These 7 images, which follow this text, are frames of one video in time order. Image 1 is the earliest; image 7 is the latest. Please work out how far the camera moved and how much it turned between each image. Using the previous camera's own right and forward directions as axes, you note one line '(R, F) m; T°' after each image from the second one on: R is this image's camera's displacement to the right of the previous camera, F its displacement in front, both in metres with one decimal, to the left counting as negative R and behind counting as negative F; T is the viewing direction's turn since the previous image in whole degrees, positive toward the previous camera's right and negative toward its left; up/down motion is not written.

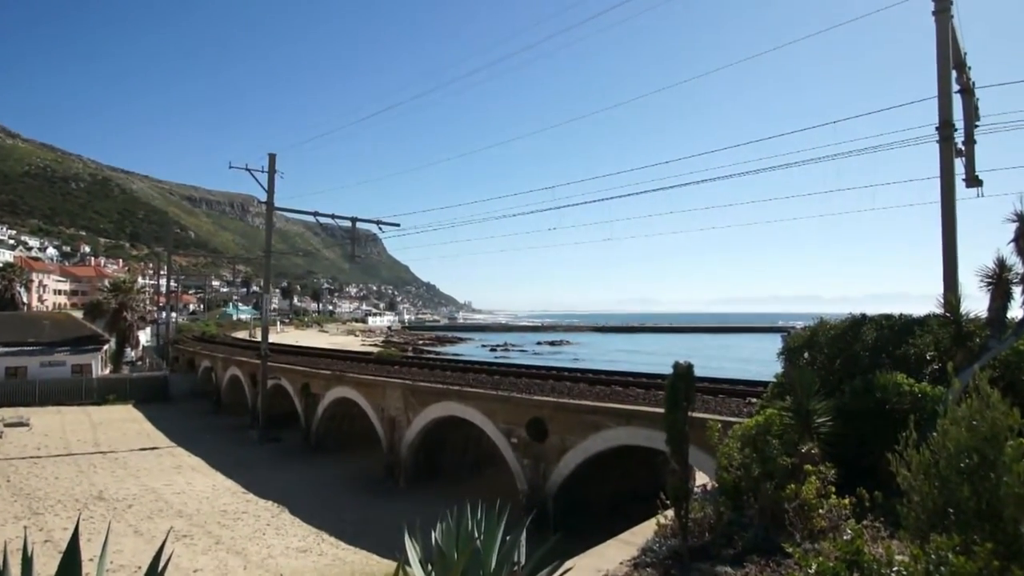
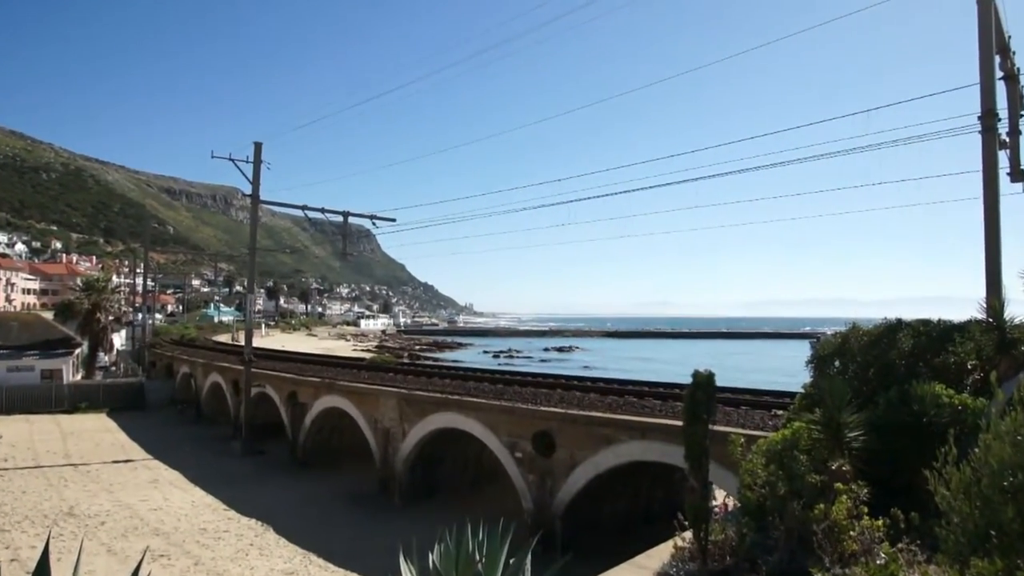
(0.0, +1.2) m; 0°
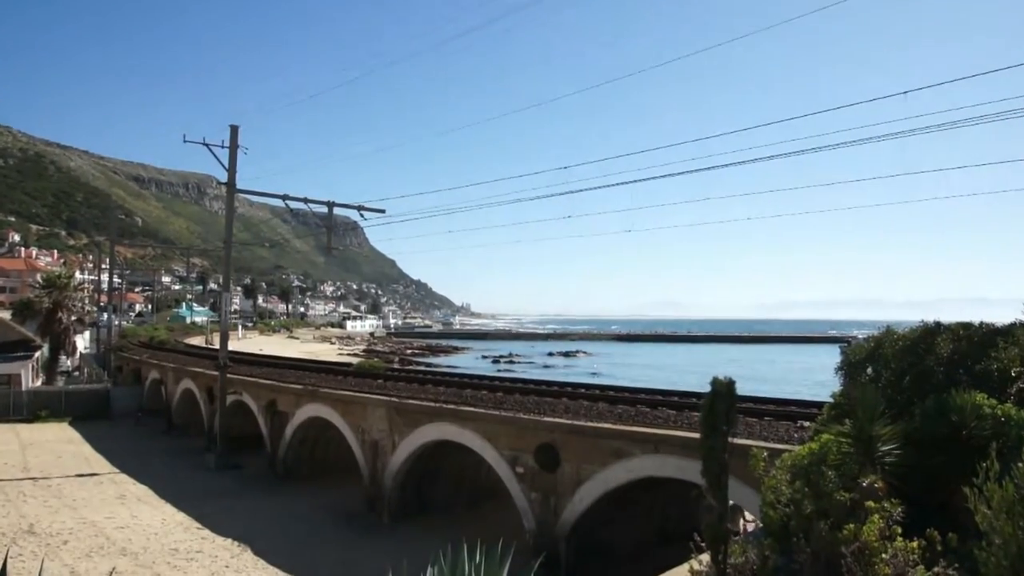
(-0.1, +1.3) m; 0°
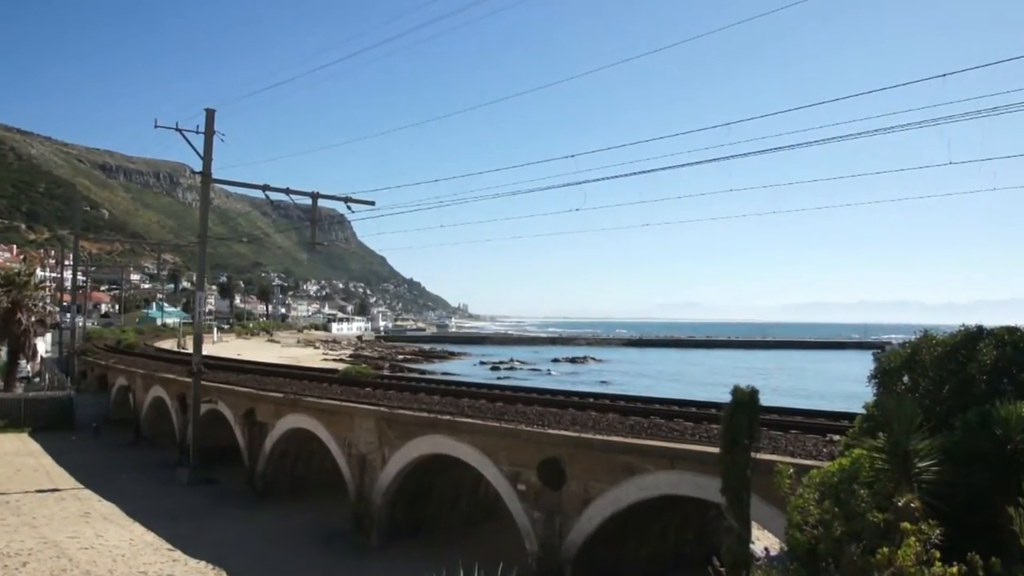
(0.0, +1.2) m; 0°
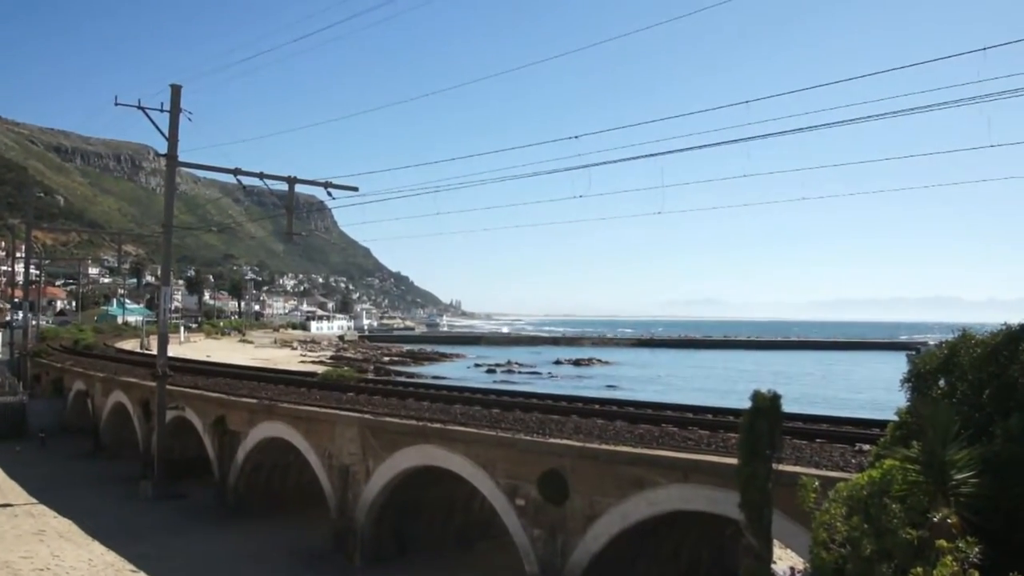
(0.0, +1.1) m; 0°
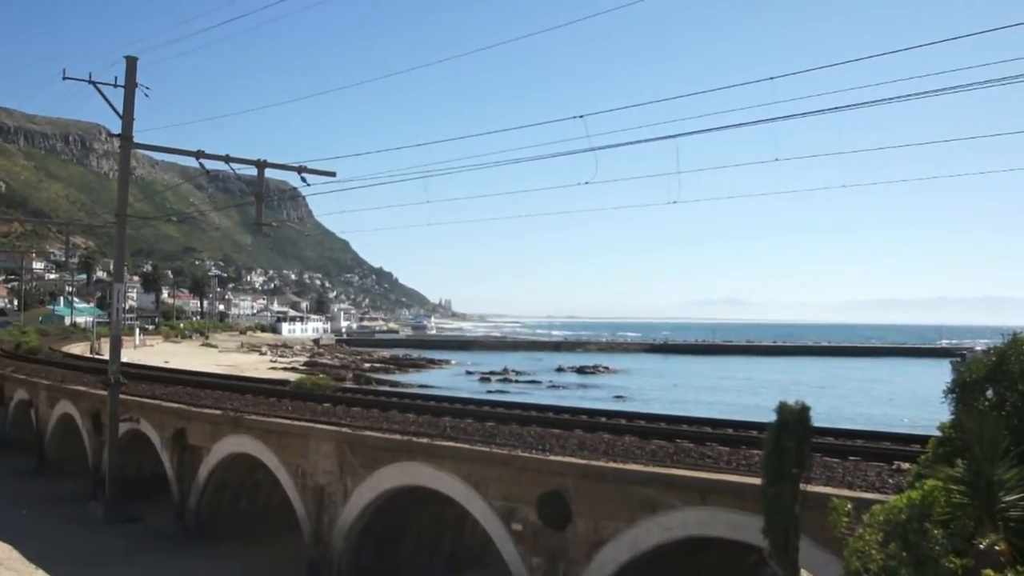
(0.0, +1.2) m; 0°
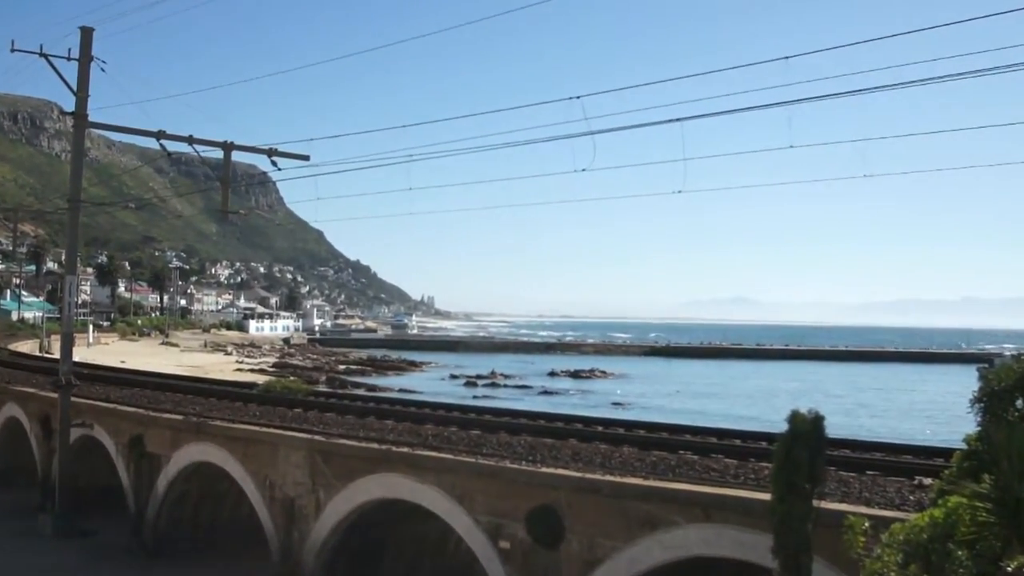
(+0.1, +0.8) m; 0°
